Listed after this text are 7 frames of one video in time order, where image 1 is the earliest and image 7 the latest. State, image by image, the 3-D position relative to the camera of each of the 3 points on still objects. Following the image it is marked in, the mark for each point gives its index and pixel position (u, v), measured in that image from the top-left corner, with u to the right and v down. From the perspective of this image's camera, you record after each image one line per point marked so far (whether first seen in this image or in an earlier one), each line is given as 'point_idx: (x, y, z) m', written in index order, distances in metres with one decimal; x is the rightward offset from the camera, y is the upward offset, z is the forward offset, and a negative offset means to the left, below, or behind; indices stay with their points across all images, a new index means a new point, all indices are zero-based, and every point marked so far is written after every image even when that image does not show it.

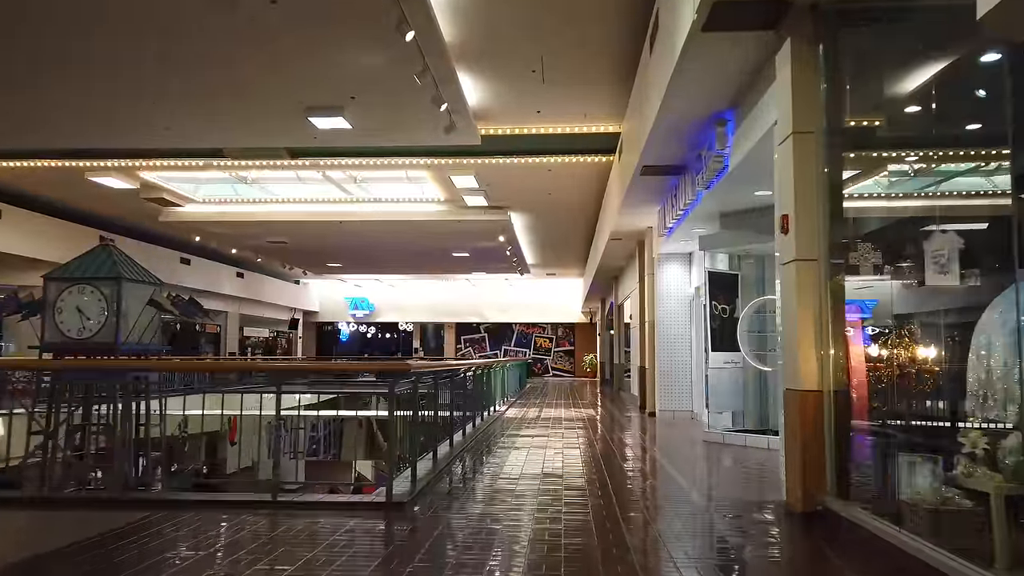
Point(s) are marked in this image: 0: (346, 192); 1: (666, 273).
0: (-3.3, +1.8, +14.8) m
1: (+2.1, +0.2, +10.3) m
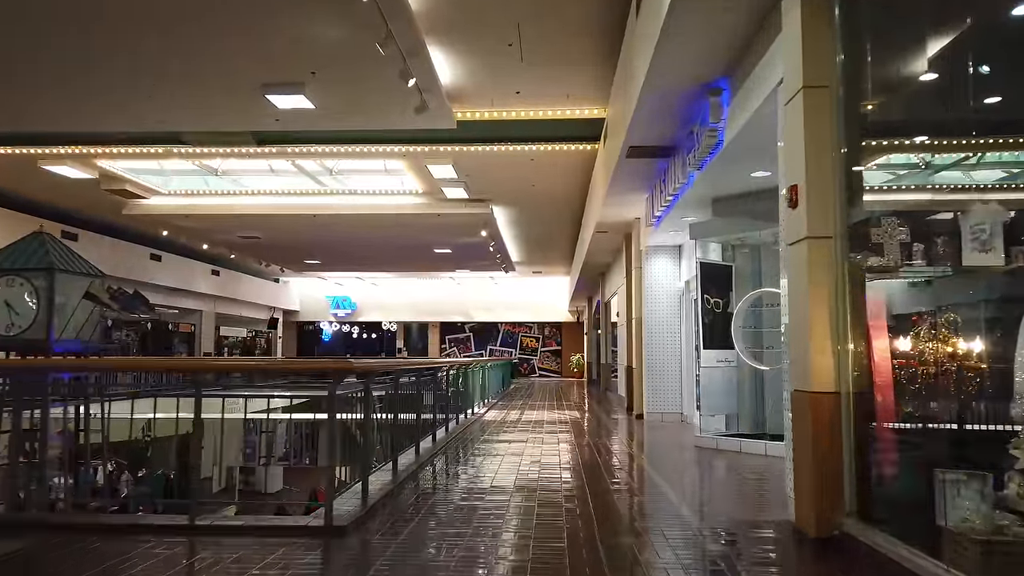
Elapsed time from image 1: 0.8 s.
0: (-3.6, +1.9, +14.1) m
1: (+1.9, +0.3, +9.7) m
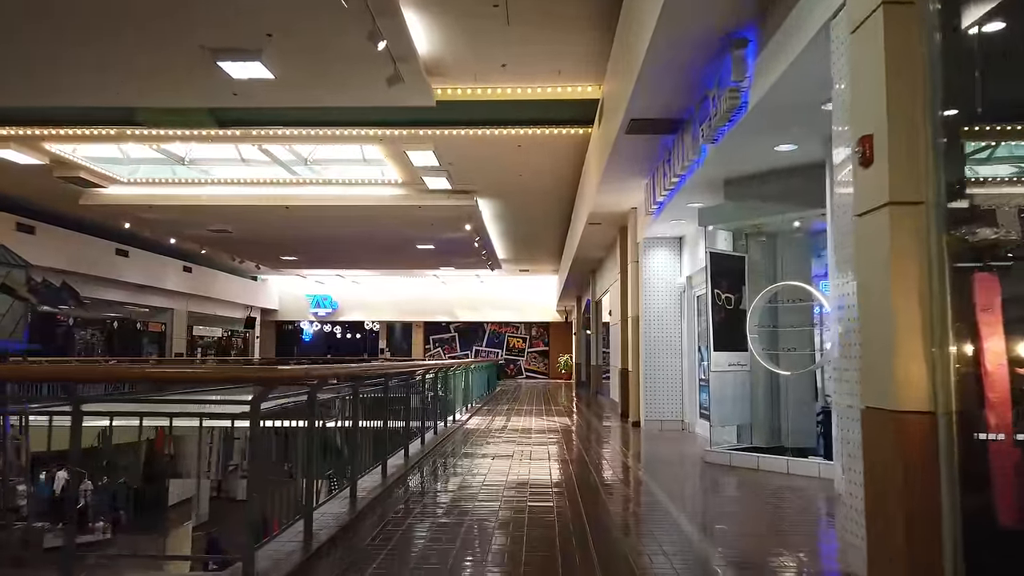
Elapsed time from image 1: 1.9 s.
0: (-3.8, +1.9, +13.2) m
1: (+1.7, +0.3, +8.9) m
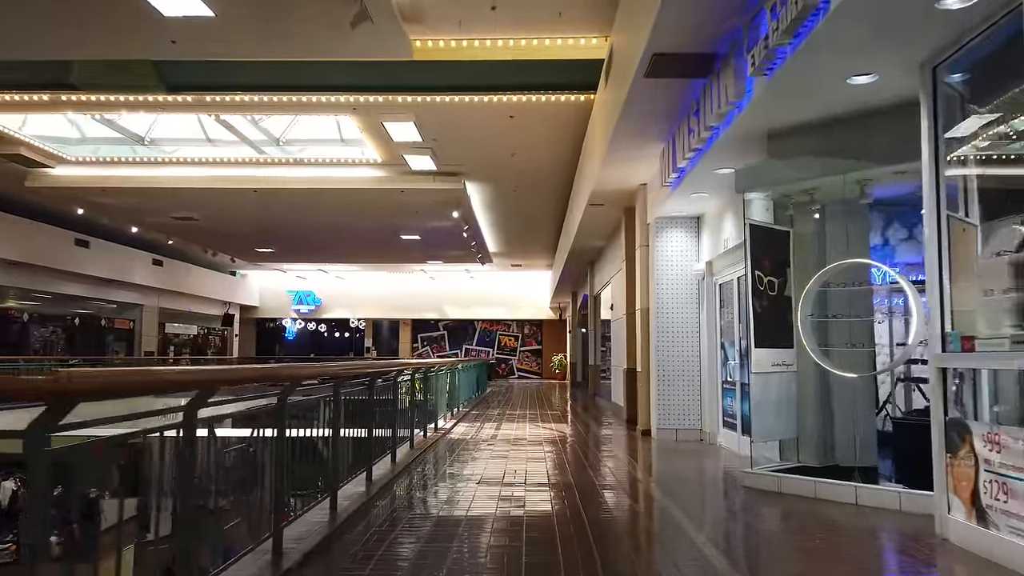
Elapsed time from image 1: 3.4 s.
0: (-4.0, +2.1, +12.0) m
1: (+1.6, +0.5, +7.7) m
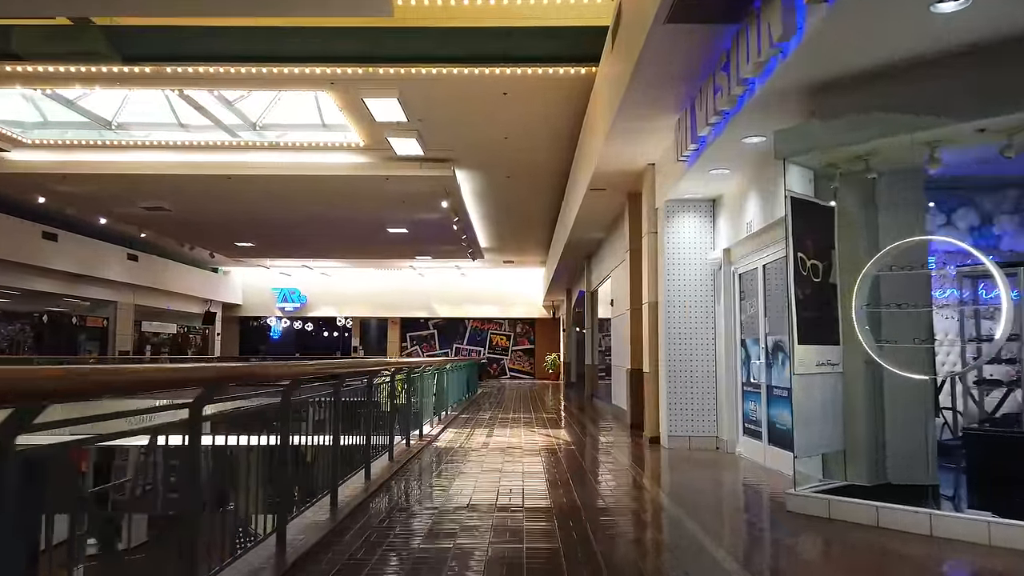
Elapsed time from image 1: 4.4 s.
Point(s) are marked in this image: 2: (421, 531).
0: (-4.1, +2.2, +11.1) m
1: (+1.5, +0.5, +6.9) m
2: (-0.5, -1.4, +4.2) m
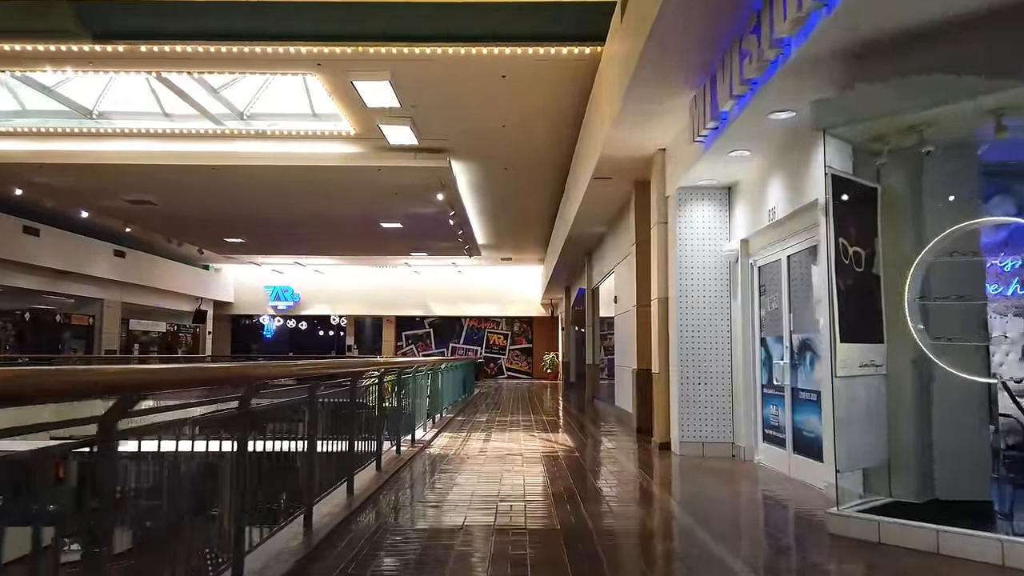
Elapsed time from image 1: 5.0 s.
0: (-4.1, +2.2, +10.6) m
1: (+1.5, +0.6, +6.4) m
2: (-0.5, -1.3, +3.7) m
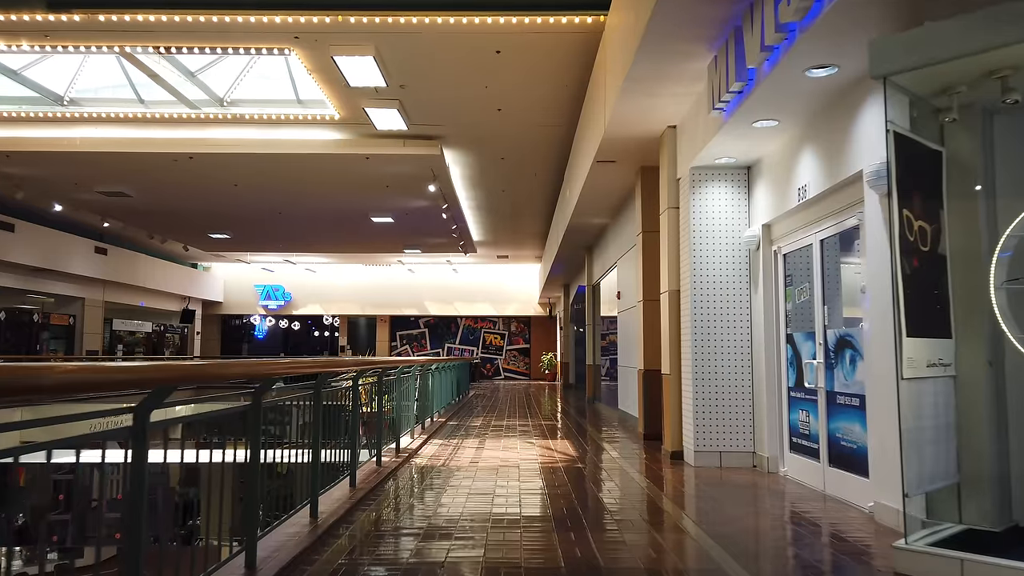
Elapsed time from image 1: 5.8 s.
0: (-4.2, +2.3, +9.9) m
1: (+1.5, +0.7, +5.8) m
2: (-0.5, -1.3, +3.0) m
